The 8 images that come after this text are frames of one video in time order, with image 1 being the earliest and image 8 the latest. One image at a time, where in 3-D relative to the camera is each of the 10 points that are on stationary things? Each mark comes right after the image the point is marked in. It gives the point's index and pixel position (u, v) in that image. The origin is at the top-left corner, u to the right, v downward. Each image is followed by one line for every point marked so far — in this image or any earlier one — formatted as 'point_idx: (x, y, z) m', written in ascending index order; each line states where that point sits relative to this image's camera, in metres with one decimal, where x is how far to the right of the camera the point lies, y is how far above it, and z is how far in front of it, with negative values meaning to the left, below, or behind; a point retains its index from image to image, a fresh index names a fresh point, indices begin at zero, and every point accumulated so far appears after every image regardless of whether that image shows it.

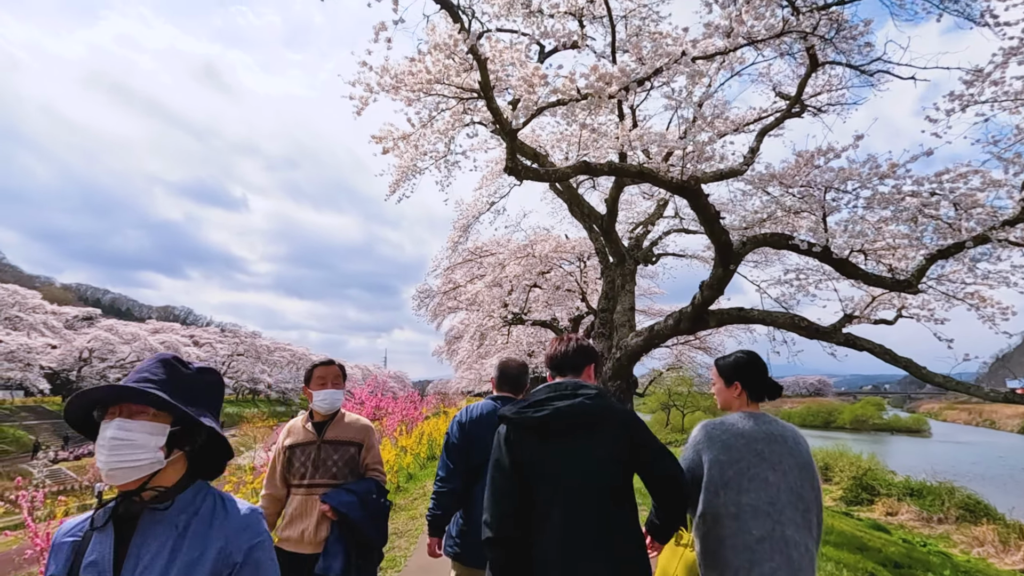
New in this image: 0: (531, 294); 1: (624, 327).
0: (+0.5, -0.1, +13.7) m
1: (+2.1, -0.7, +10.1) m
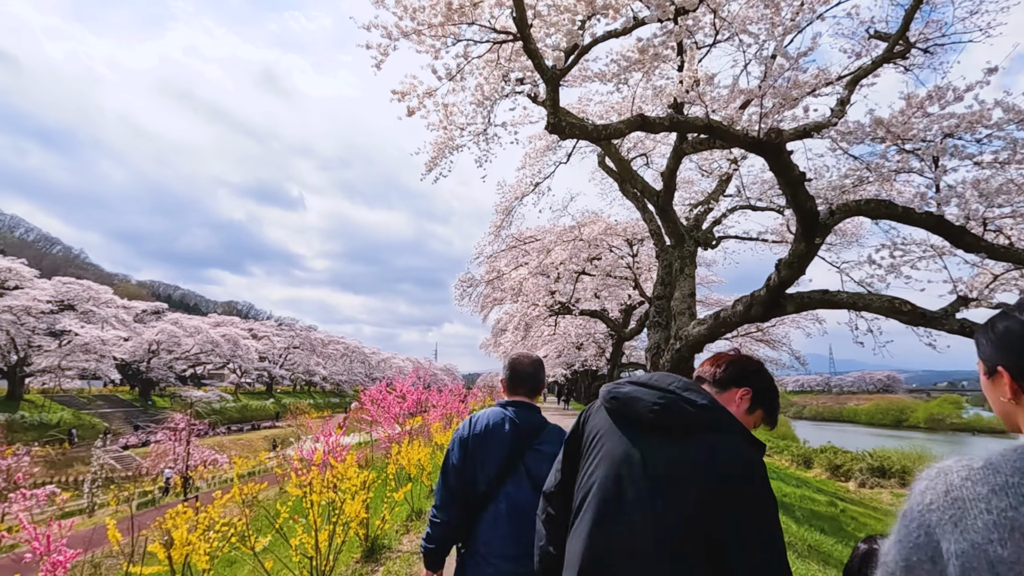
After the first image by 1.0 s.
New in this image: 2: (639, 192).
0: (+1.6, +0.2, +12.9) m
1: (+2.9, -0.5, +9.1) m
2: (+2.2, +1.7, +9.1) m
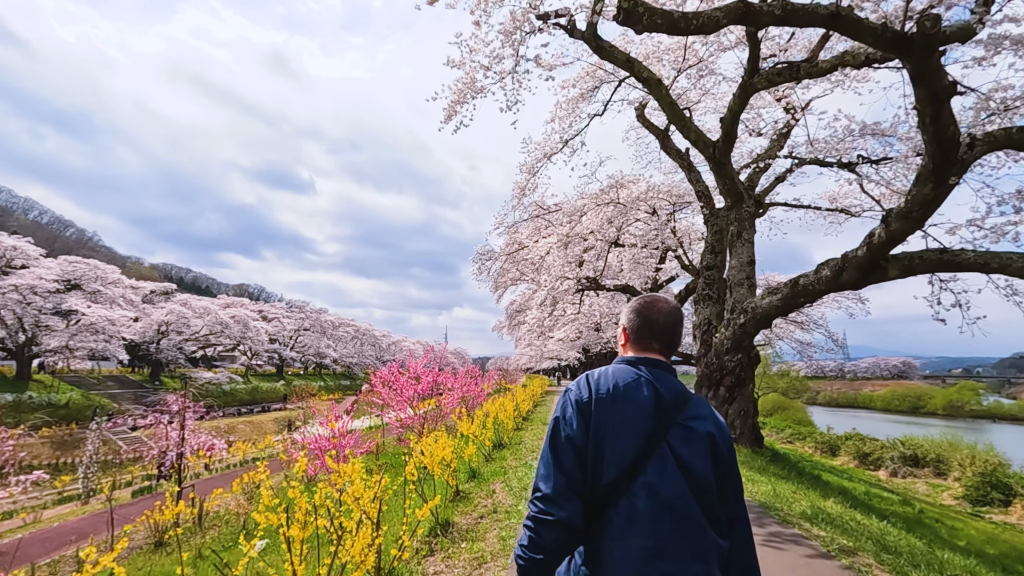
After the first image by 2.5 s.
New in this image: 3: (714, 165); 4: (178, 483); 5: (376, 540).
0: (+2.1, +0.8, +11.7) m
1: (+3.4, 0.0, +7.9) m
2: (+2.6, +2.2, +7.8) m
3: (+3.0, +1.8, +7.9) m
4: (-6.6, -3.8, +10.5) m
5: (-0.9, -1.6, +3.4) m
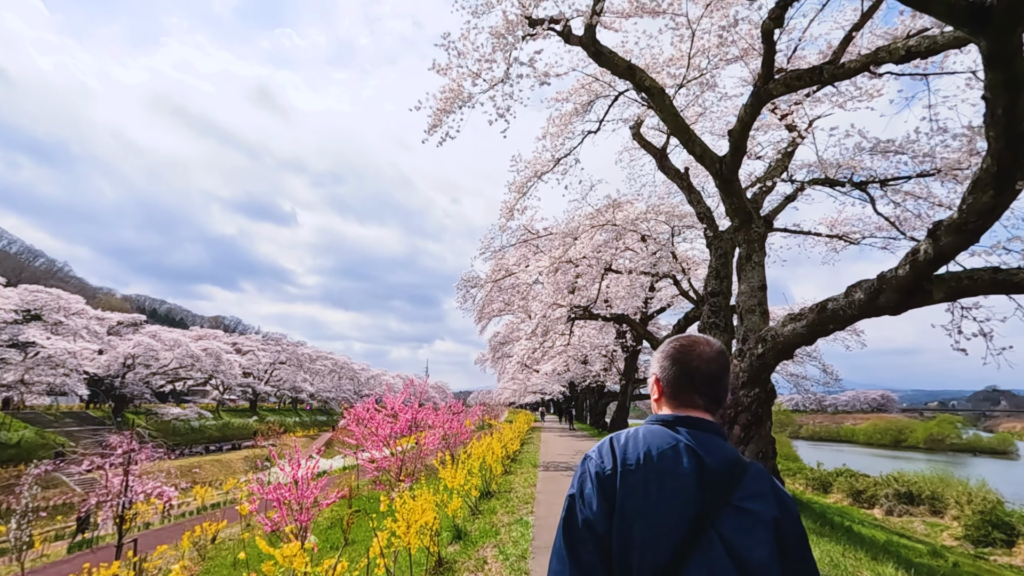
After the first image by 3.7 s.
0: (+1.9, +0.2, +11.0) m
1: (+3.2, -0.4, +7.2) m
2: (+2.5, +1.8, +7.2) m
3: (+2.8, +1.4, +7.3) m
4: (-6.8, -4.3, +9.3) m
5: (-0.8, -1.6, +2.4) m
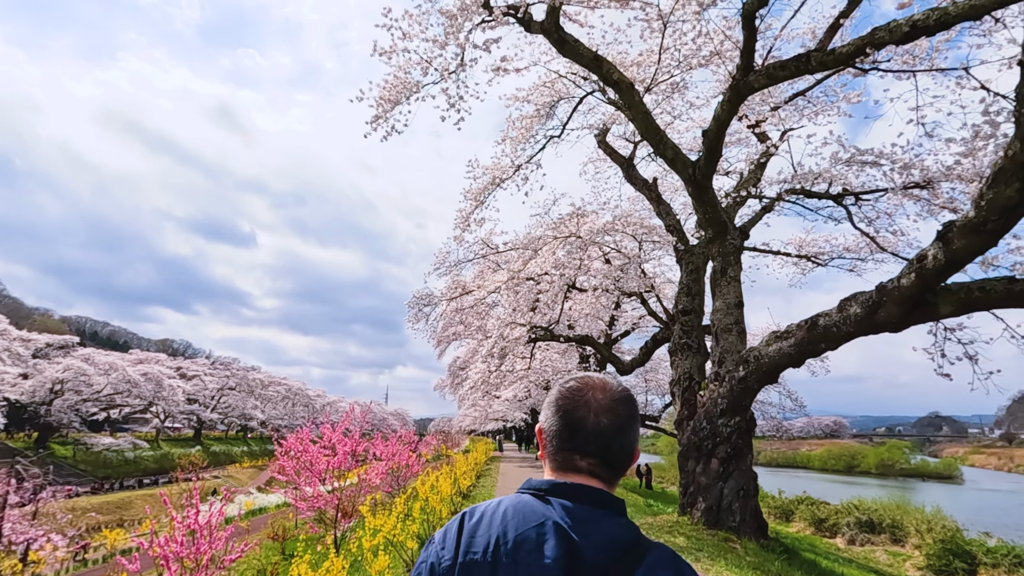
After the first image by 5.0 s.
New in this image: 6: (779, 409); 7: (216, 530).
0: (+1.0, -0.2, +10.2) m
1: (+2.7, -0.6, +6.5) m
2: (+1.9, +1.6, +6.6) m
3: (+2.3, +1.2, +6.7) m
4: (-7.6, -4.5, +7.7) m
5: (-1.1, -1.6, +1.5) m
6: (+9.7, -4.4, +19.3) m
7: (-3.1, -2.6, +5.6) m
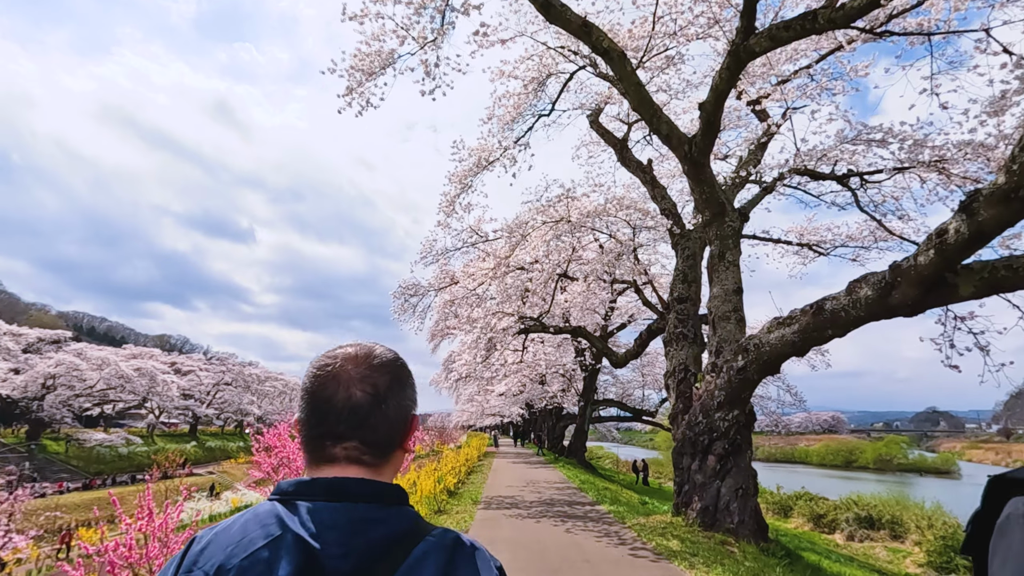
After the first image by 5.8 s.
0: (+0.8, 0.0, +9.8) m
1: (+2.5, -0.4, +6.1) m
2: (+1.7, +1.8, +6.2) m
3: (+2.1, +1.4, +6.2) m
4: (-7.8, -4.3, +7.3) m
5: (-1.3, -1.4, +1.1) m
6: (+9.5, -4.1, +18.9) m
7: (-3.3, -2.4, +5.2) m
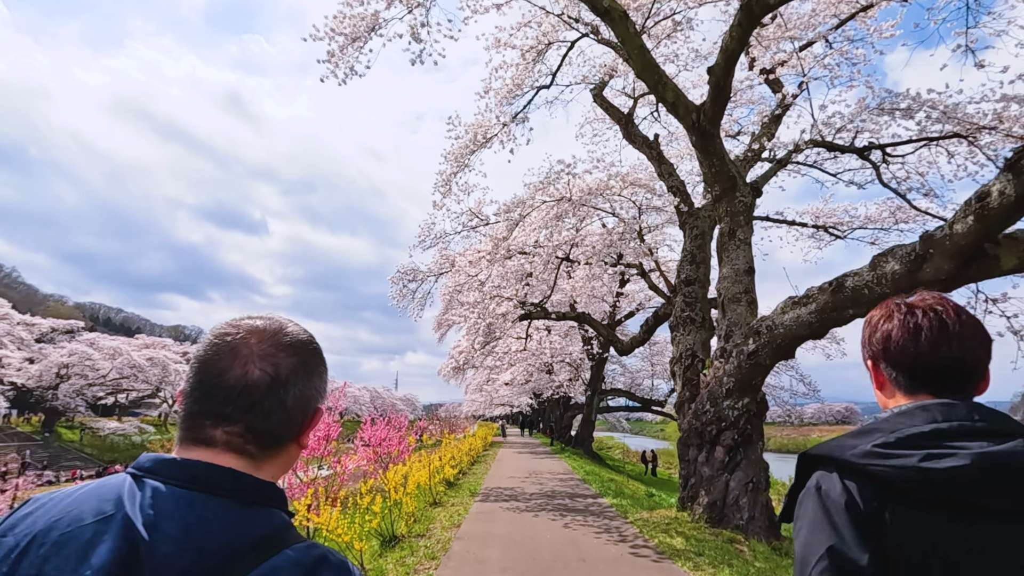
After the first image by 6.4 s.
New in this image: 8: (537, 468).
0: (+0.8, +0.3, +9.4) m
1: (+2.4, -0.2, +5.7) m
2: (+1.7, +2.0, +5.7) m
3: (+2.0, +1.6, +5.8) m
4: (-7.8, -4.1, +7.2) m
5: (-1.5, -1.3, +0.7) m
6: (+9.7, -3.7, +18.4) m
7: (-3.4, -2.2, +4.9) m
8: (+0.6, -4.4, +13.1) m
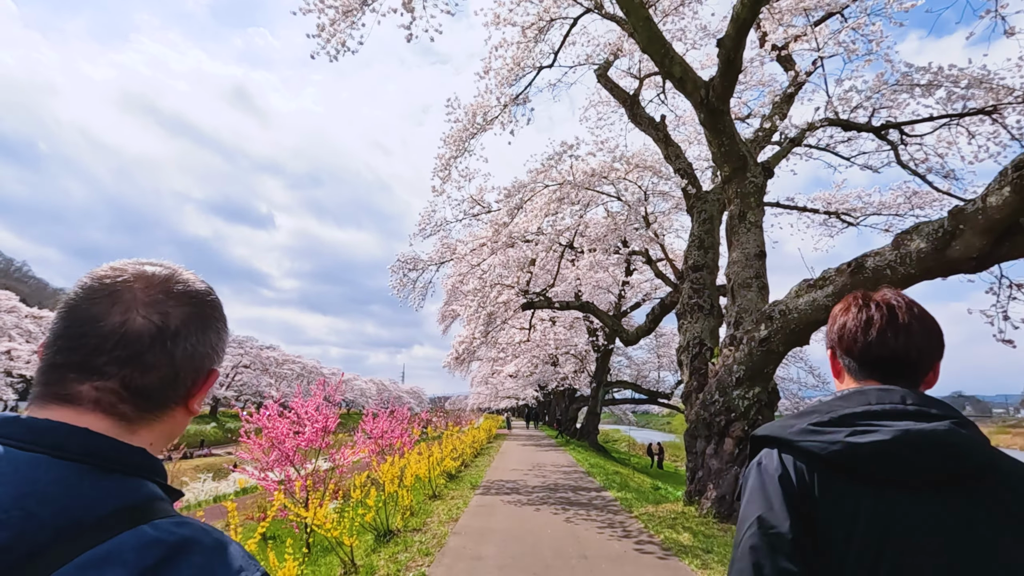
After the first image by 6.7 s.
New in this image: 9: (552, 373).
0: (+0.9, +0.5, +9.2) m
1: (+2.4, 0.0, +5.4) m
2: (+1.7, +2.1, +5.5) m
3: (+2.0, +1.8, +5.5) m
4: (-7.8, -3.9, +7.1) m
5: (-1.5, -1.2, +0.5) m
6: (+9.8, -3.3, +18.1) m
7: (-3.4, -2.1, +4.8) m
8: (+0.7, -4.2, +12.9) m
9: (+1.5, -3.1, +19.4) m
